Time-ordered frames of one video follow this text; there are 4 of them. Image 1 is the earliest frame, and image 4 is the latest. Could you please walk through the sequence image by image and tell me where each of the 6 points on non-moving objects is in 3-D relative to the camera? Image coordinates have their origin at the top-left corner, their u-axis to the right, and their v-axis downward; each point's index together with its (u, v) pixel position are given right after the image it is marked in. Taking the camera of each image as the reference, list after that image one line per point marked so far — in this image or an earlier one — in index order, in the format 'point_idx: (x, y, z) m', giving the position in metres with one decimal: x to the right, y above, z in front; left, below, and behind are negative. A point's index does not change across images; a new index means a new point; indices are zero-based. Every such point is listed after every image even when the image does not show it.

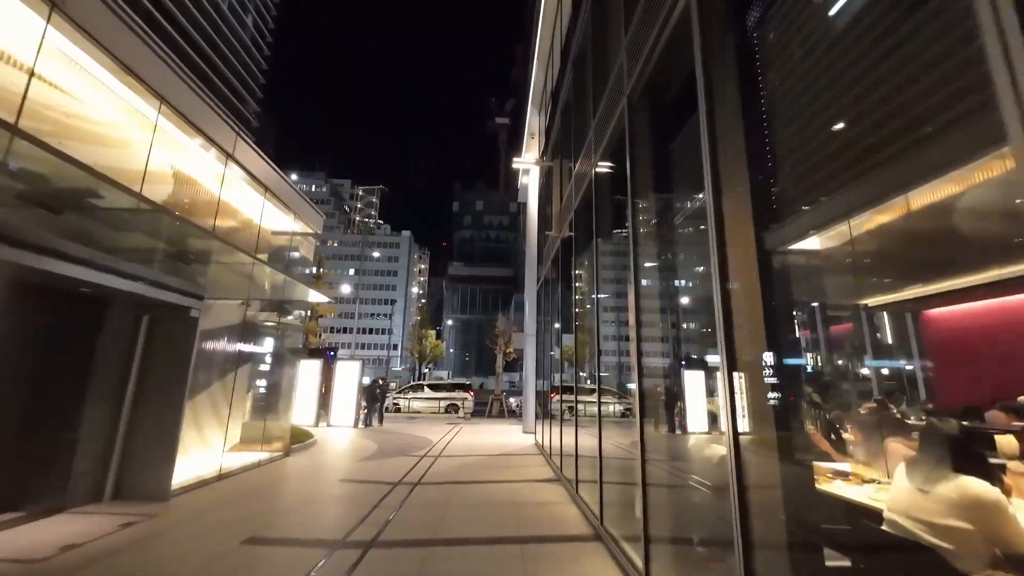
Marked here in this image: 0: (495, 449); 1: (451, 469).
0: (-0.6, -3.1, +8.4) m
1: (-1.0, -2.7, +6.4) m
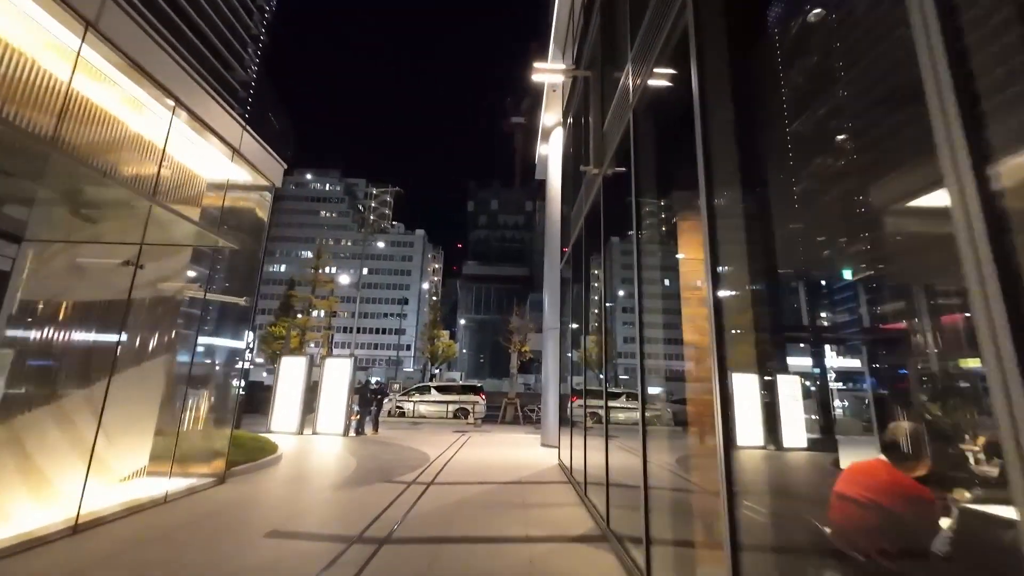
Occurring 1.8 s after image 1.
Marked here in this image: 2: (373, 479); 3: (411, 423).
0: (-0.3, -2.8, +6.7) m
1: (-0.8, -2.4, +4.7) m
2: (-2.0, -2.8, +6.3) m
3: (-3.5, -4.7, +15.3) m
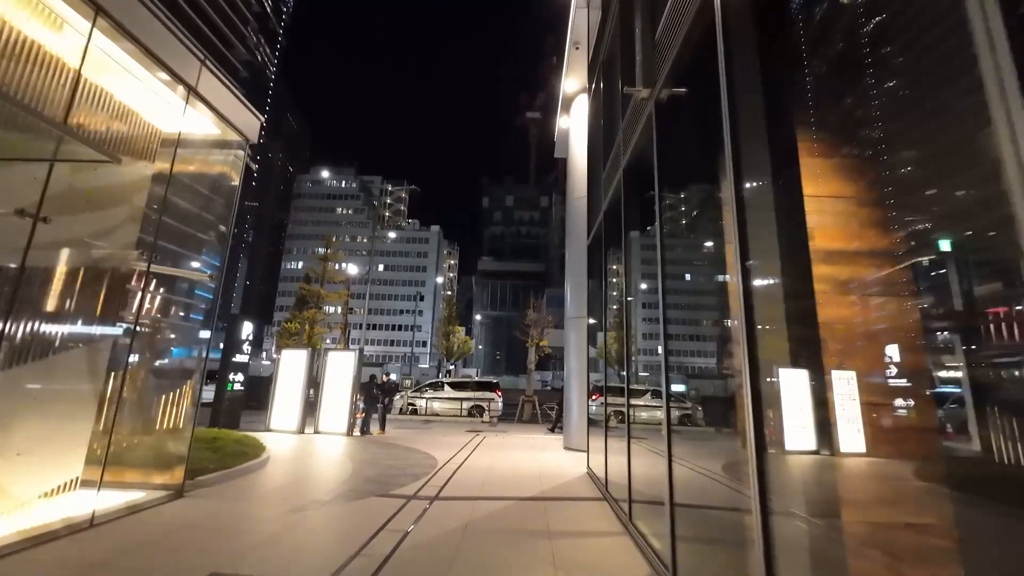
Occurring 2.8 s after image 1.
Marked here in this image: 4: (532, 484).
0: (0.0, -2.5, +5.8) m
1: (-0.6, -2.1, +3.9) m
2: (-1.7, -2.5, +5.4) m
3: (-2.9, -4.4, +14.6) m
4: (+0.3, -2.5, +5.6) m
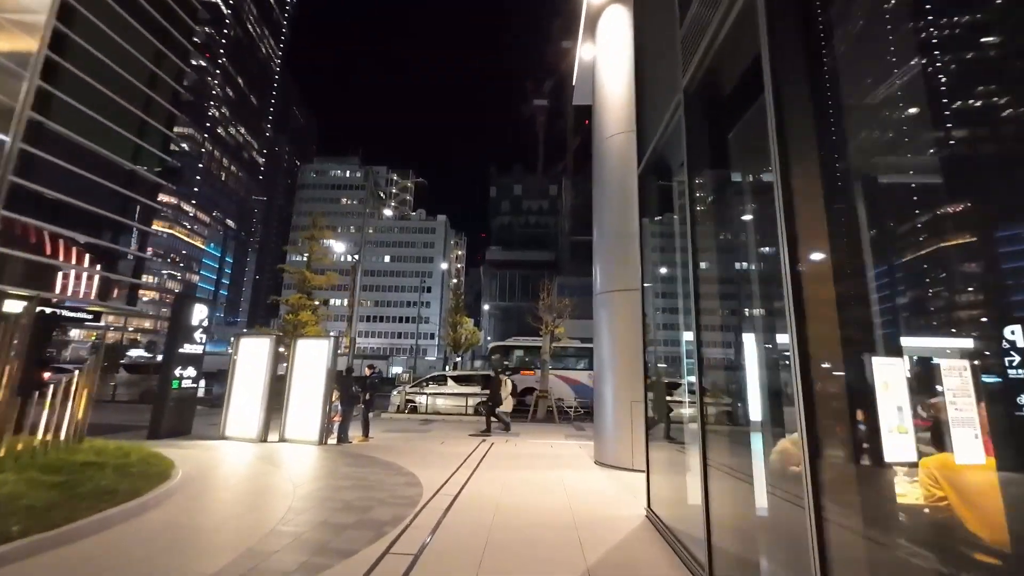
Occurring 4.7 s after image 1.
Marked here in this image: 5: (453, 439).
0: (+0.1, -2.1, +4.0) m
1: (-0.4, -1.7, +2.1) m
2: (-1.6, -2.1, +3.7) m
3: (-2.6, -3.9, +12.8) m
4: (+0.4, -2.1, +3.8) m
5: (-1.1, -2.8, +8.3) m
